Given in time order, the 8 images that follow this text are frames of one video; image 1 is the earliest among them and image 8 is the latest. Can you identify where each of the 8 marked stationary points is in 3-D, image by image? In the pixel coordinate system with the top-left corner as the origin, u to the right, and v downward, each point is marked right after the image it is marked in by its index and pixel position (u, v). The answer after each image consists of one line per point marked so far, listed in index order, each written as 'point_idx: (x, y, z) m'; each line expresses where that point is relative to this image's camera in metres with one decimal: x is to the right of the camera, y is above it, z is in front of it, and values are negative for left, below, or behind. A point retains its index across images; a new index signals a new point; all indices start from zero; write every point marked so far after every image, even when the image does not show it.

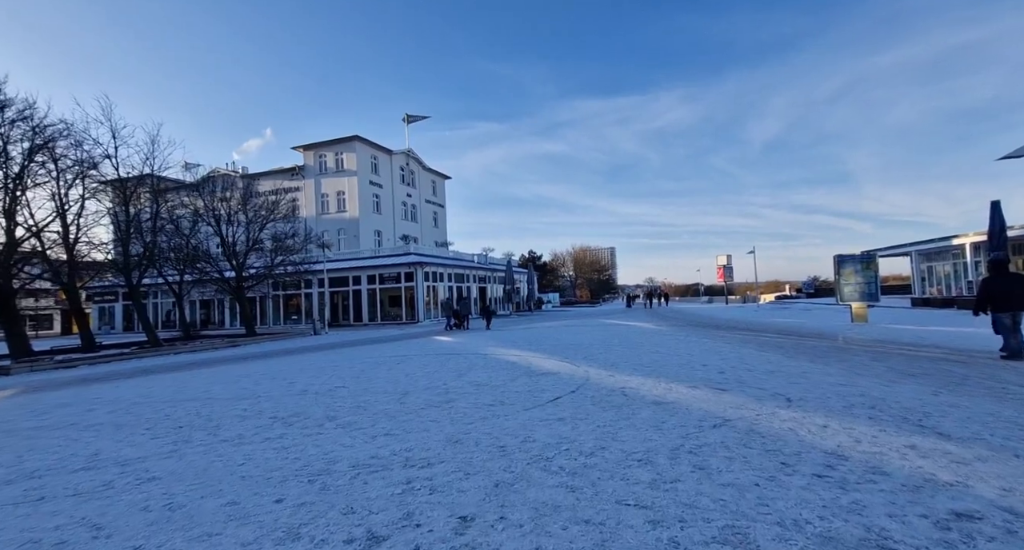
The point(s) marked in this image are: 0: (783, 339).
0: (+8.0, -1.9, +15.2) m
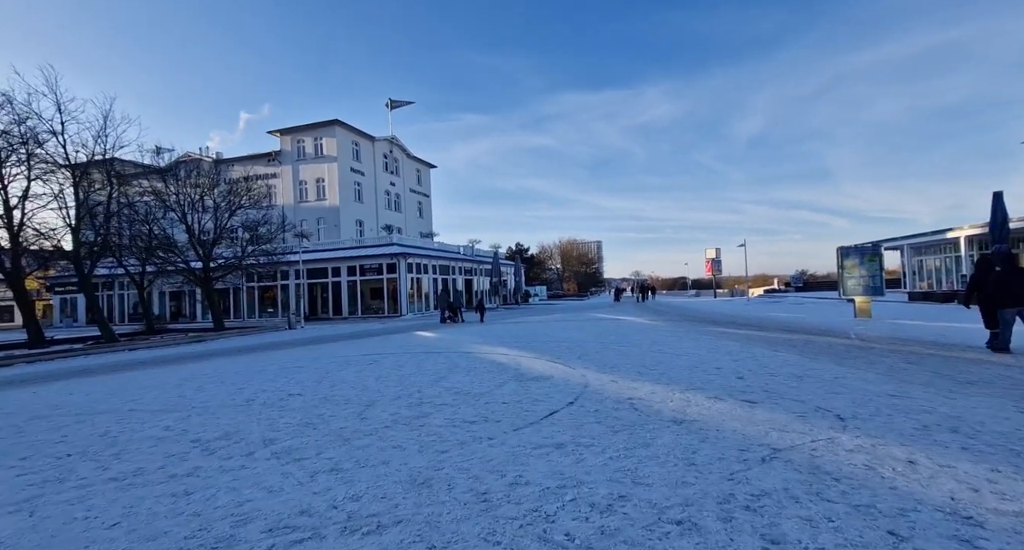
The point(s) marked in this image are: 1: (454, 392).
0: (+7.7, -1.7, +14.0) m
1: (-0.9, -1.8, +7.8) m
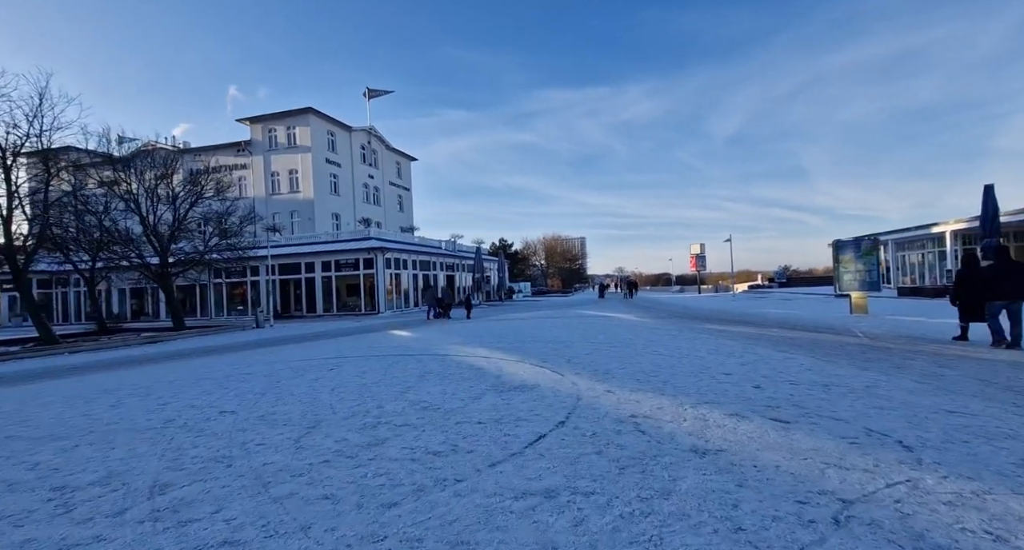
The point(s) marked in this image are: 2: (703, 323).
0: (+7.1, -1.5, +13.0) m
1: (-1.2, -1.7, +6.5) m
2: (+6.6, -1.7, +17.6) m
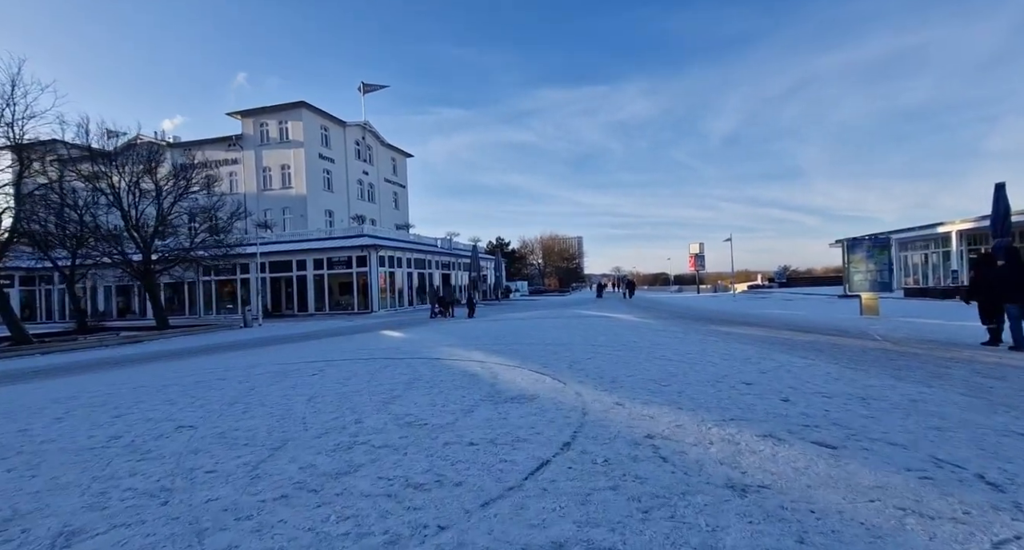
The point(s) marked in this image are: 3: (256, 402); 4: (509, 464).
0: (+7.1, -1.5, +12.3) m
1: (-1.2, -1.7, +5.7) m
2: (+6.5, -1.7, +16.9) m
3: (-3.8, -1.9, +7.6) m
4: (0.0, -1.5, +4.2) m
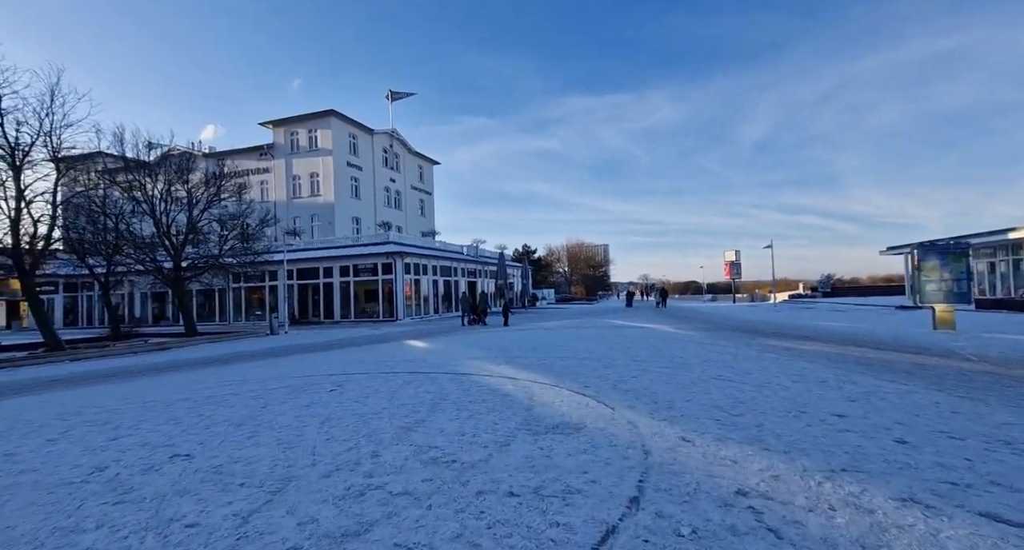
0: (+7.8, -1.7, +10.9) m
1: (-0.8, -1.7, +4.8) m
2: (+7.5, -1.9, +15.6) m
3: (-3.3, -2.0, +6.8) m
4: (+0.3, -1.6, +3.2) m
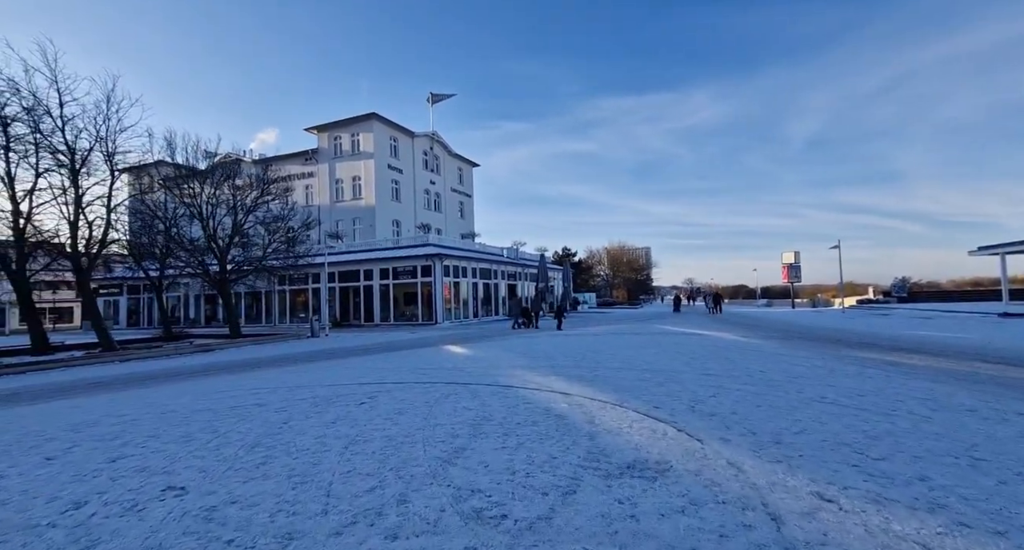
0: (+8.8, -1.7, +9.0) m
1: (-0.3, -1.7, +3.6) m
2: (+8.8, -2.0, +13.7) m
3: (-2.6, -1.9, +5.8) m
4: (+0.7, -1.5, +2.0) m
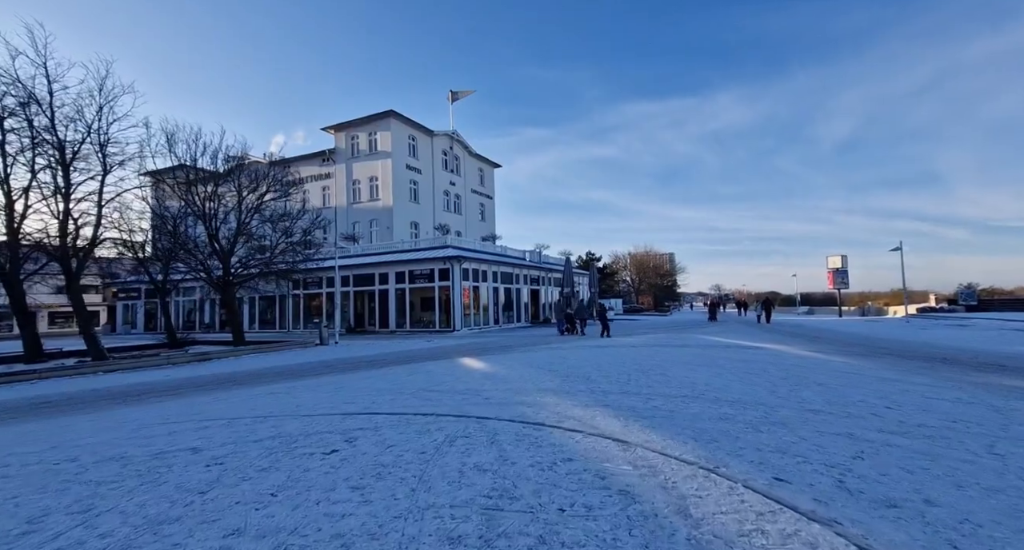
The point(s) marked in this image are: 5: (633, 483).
0: (+9.2, -1.7, +6.1) m
1: (-0.1, -1.6, +1.1) m
2: (+9.4, -2.0, +10.7) m
3: (-2.3, -1.9, +3.3) m
4: (+0.8, -1.4, -0.6) m
5: (+1.1, -1.8, +4.7) m
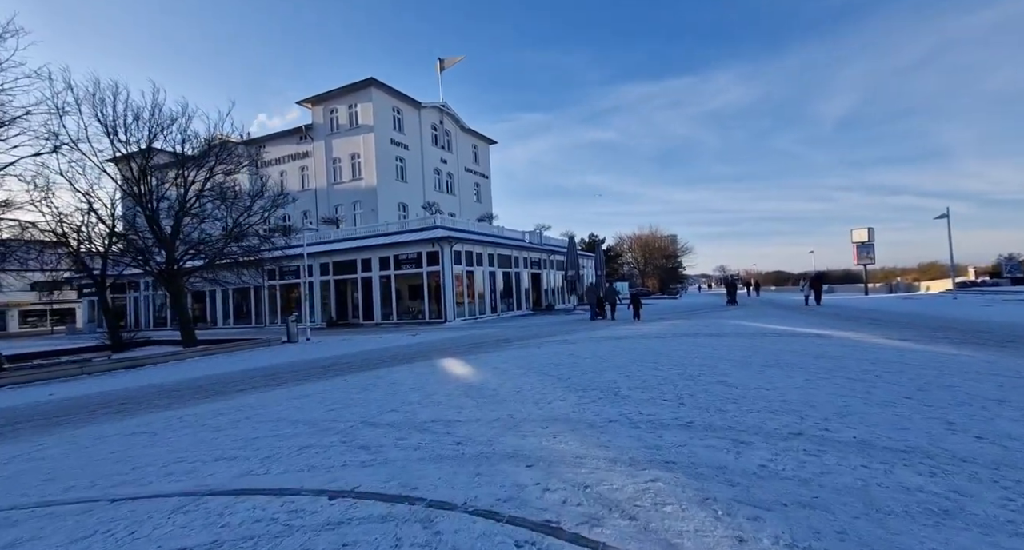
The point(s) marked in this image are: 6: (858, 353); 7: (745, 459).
0: (+9.0, -1.1, +2.2) m
1: (-0.3, -1.4, -2.8) m
2: (+9.3, -1.3, +6.8) m
3: (-2.5, -1.6, -0.5) m
4: (+0.6, -1.2, -4.5) m
5: (+1.0, -1.5, +0.8) m
6: (+7.5, -1.6, +11.0) m
7: (+2.2, -1.6, +4.7) m
